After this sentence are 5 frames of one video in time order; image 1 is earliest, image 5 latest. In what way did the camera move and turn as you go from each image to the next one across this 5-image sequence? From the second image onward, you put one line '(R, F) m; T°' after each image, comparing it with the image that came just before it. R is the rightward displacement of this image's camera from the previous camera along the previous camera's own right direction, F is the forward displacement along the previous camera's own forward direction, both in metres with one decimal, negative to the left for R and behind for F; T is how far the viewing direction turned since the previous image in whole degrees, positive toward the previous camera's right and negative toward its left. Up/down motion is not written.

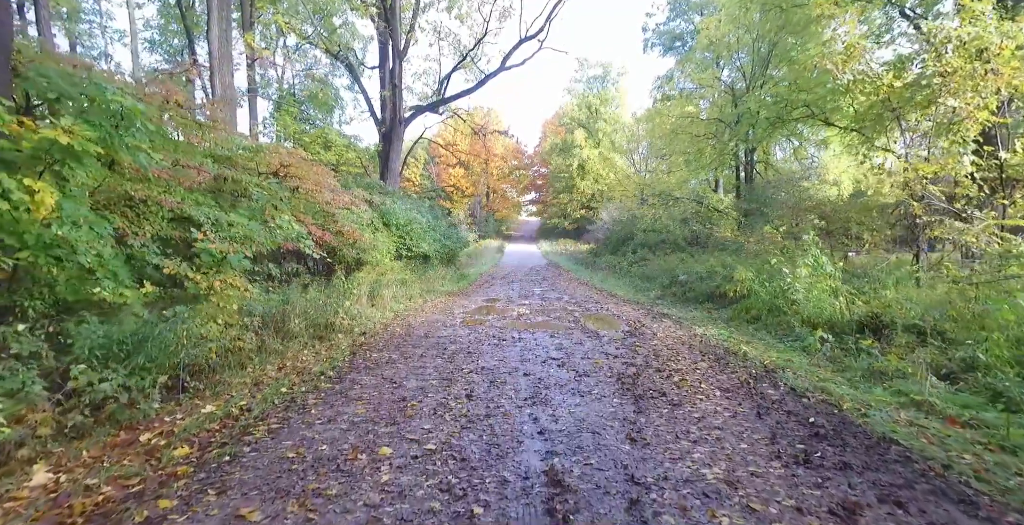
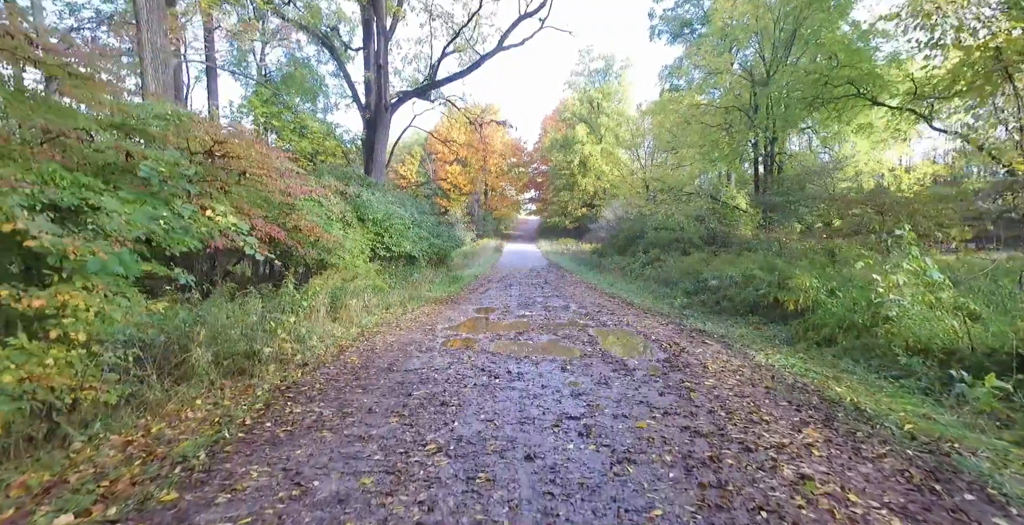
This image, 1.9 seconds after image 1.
(0.0, +1.9) m; 0°
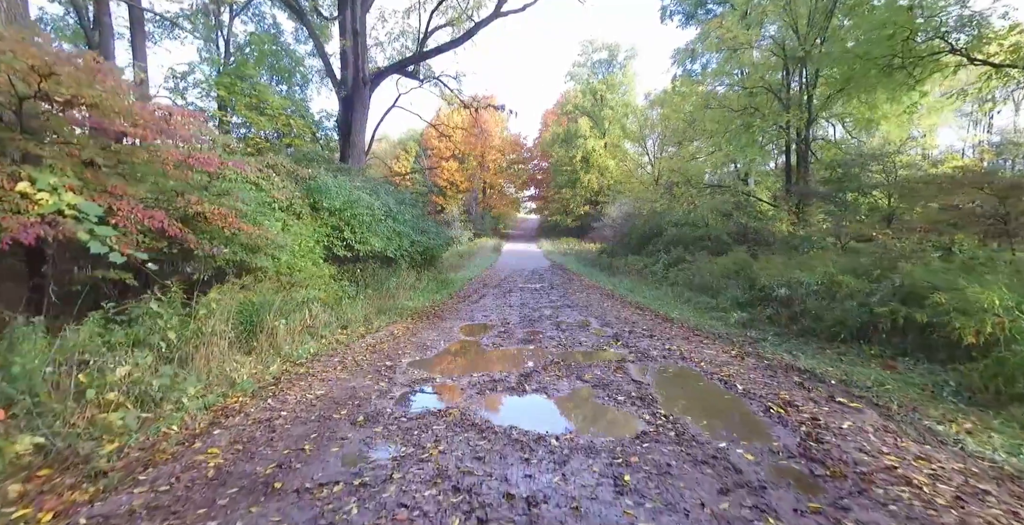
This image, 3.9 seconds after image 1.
(0.0, +2.7) m; 0°
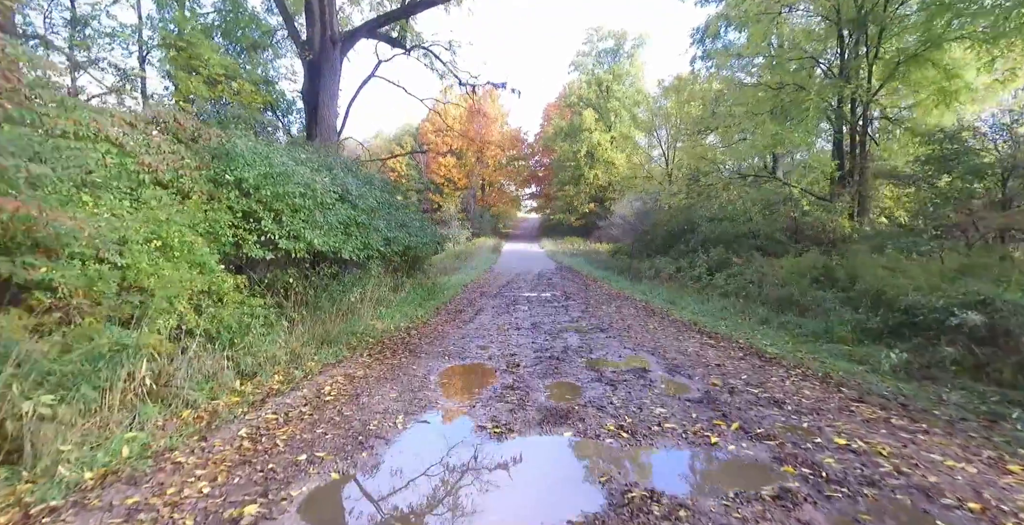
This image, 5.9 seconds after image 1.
(-0.1, +3.3) m; 0°
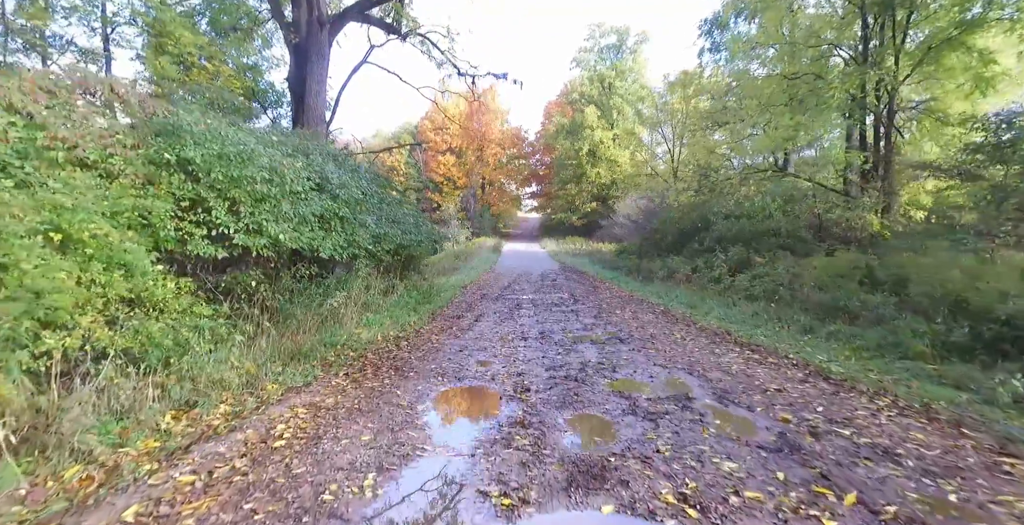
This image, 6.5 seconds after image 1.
(-0.1, +1.2) m; 0°
